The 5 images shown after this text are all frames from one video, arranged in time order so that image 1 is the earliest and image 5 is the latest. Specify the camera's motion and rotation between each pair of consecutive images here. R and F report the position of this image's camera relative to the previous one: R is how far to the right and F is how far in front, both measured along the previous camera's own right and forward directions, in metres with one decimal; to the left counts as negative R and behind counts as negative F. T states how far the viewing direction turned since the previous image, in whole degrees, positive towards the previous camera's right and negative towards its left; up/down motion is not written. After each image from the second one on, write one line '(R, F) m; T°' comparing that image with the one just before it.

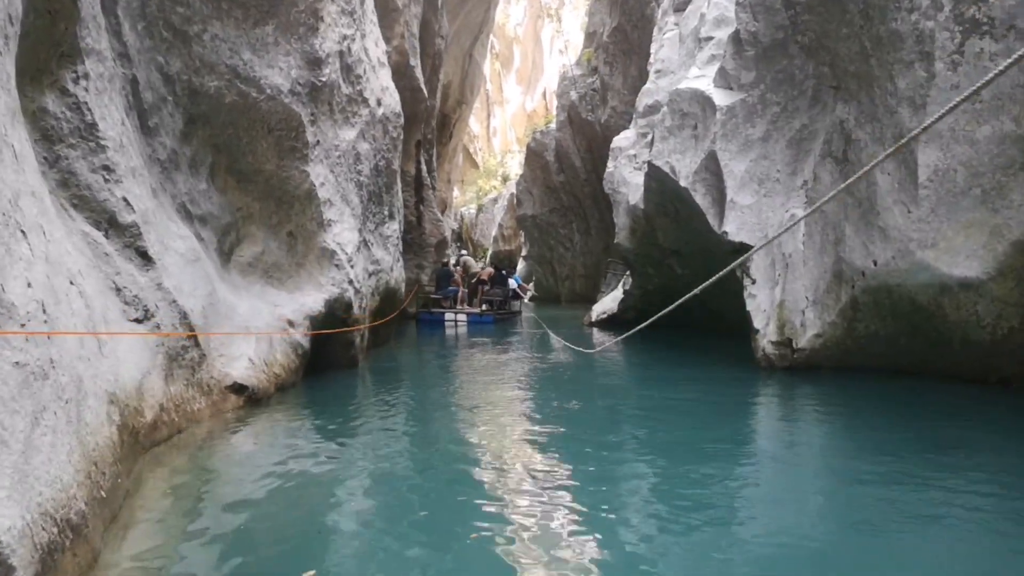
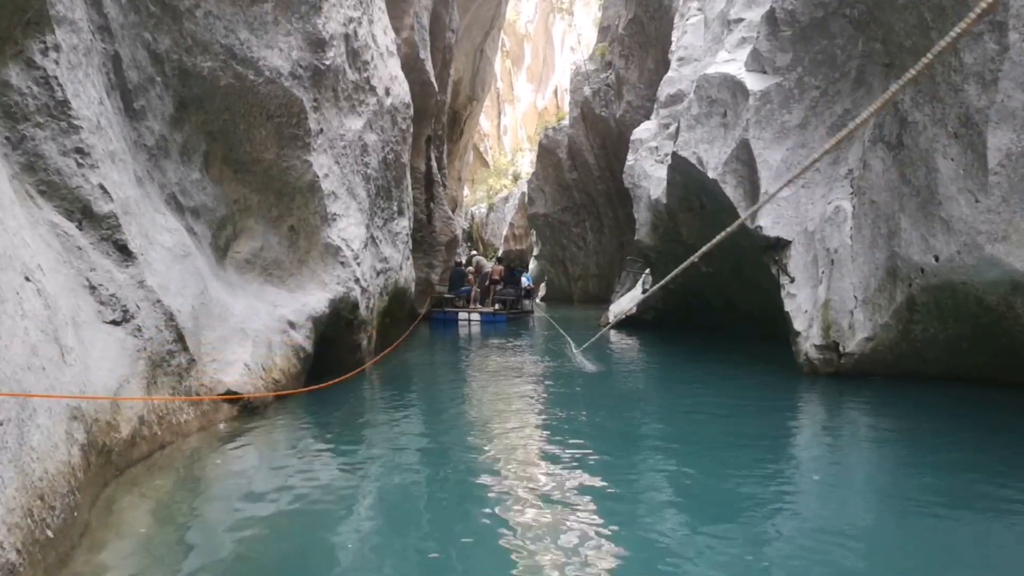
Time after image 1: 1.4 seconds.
(-0.1, +0.6) m; -1°
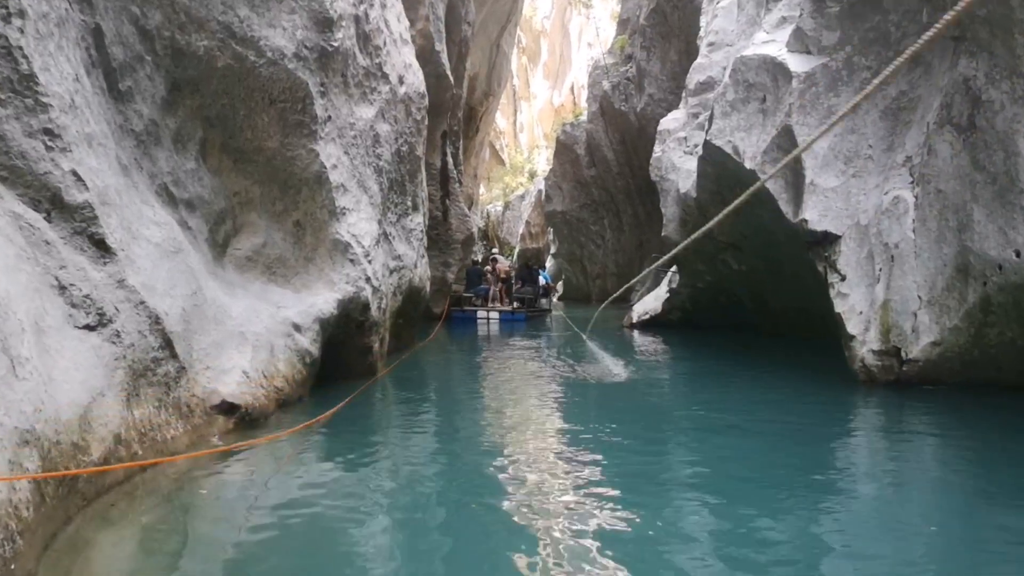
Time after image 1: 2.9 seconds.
(-0.1, +0.6) m; -1°
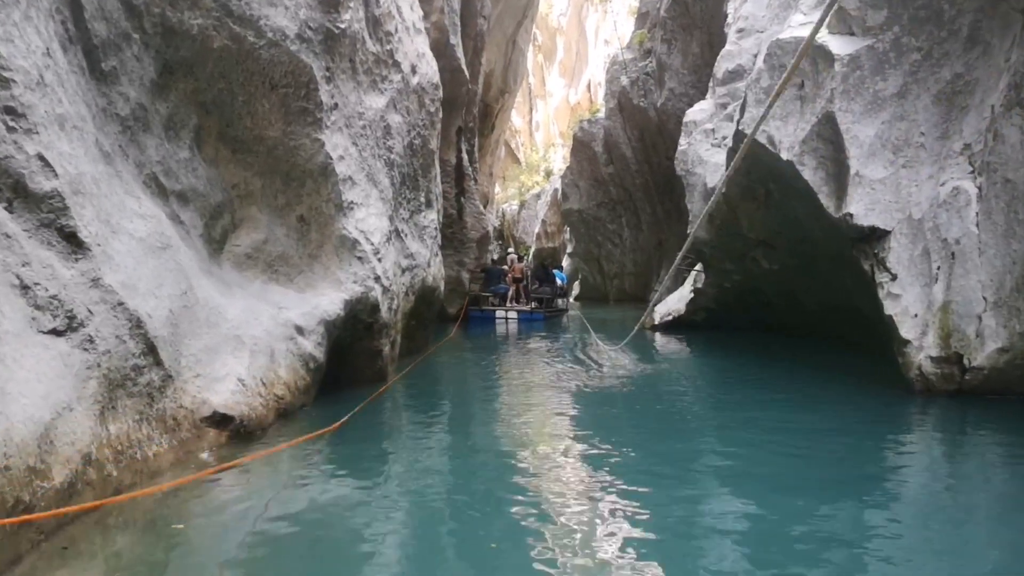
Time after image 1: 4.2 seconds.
(0.0, +0.5) m; -1°
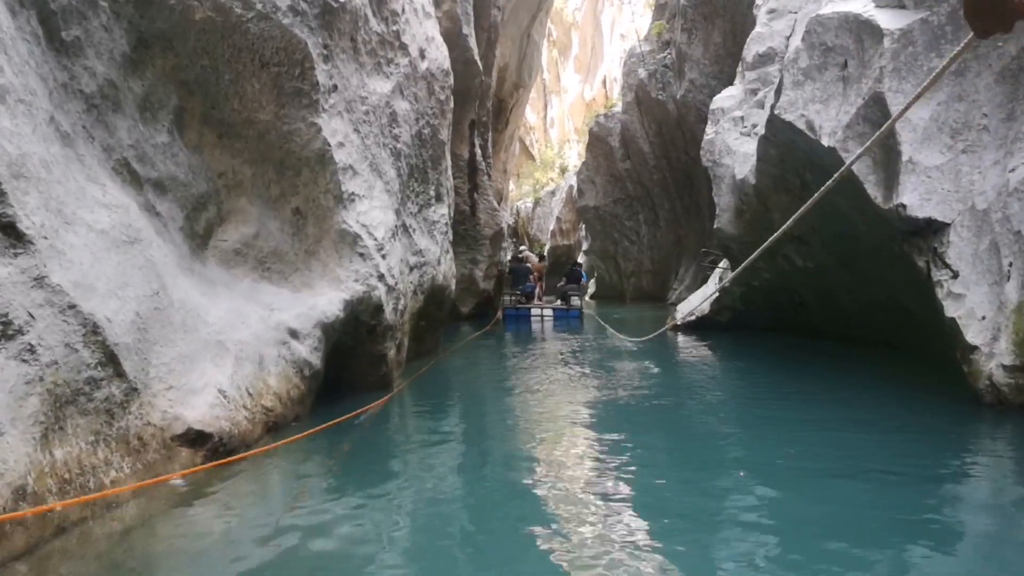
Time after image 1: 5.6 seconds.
(0.0, +0.6) m; -1°
